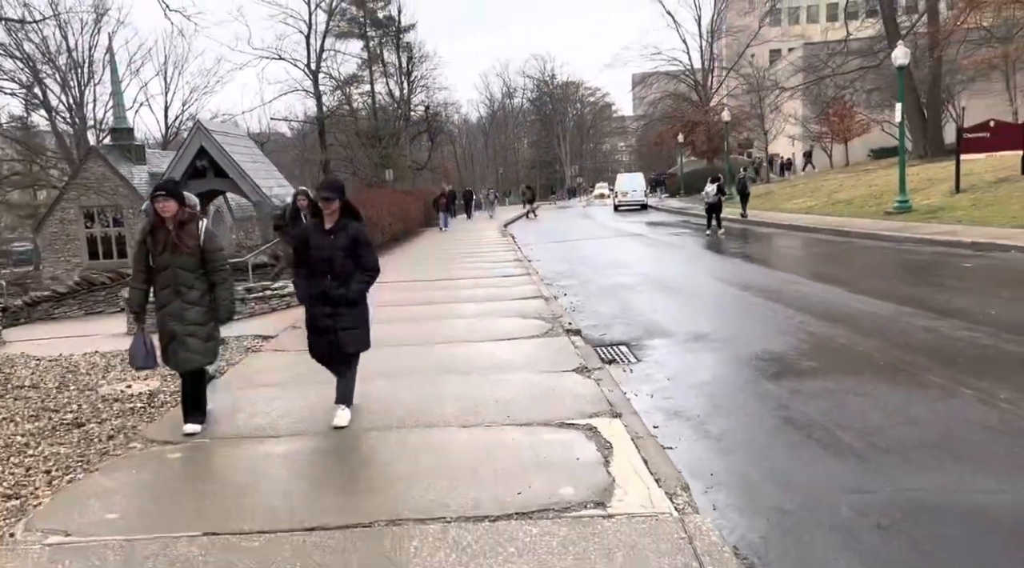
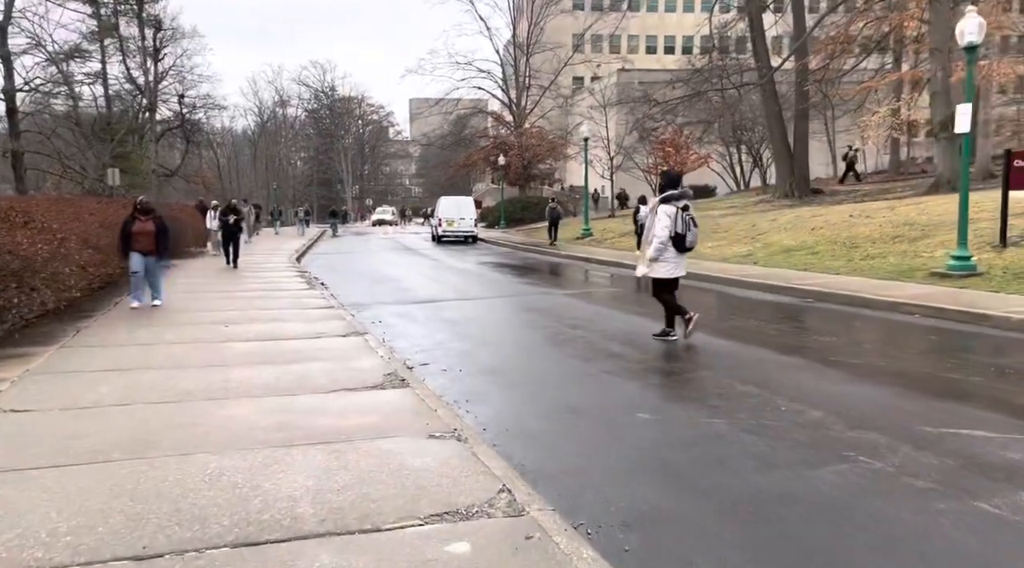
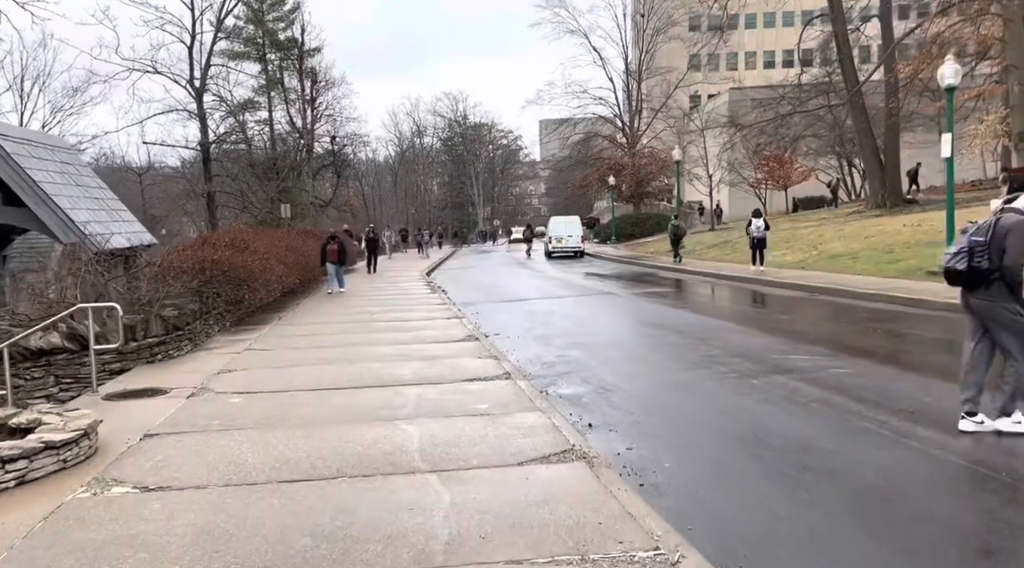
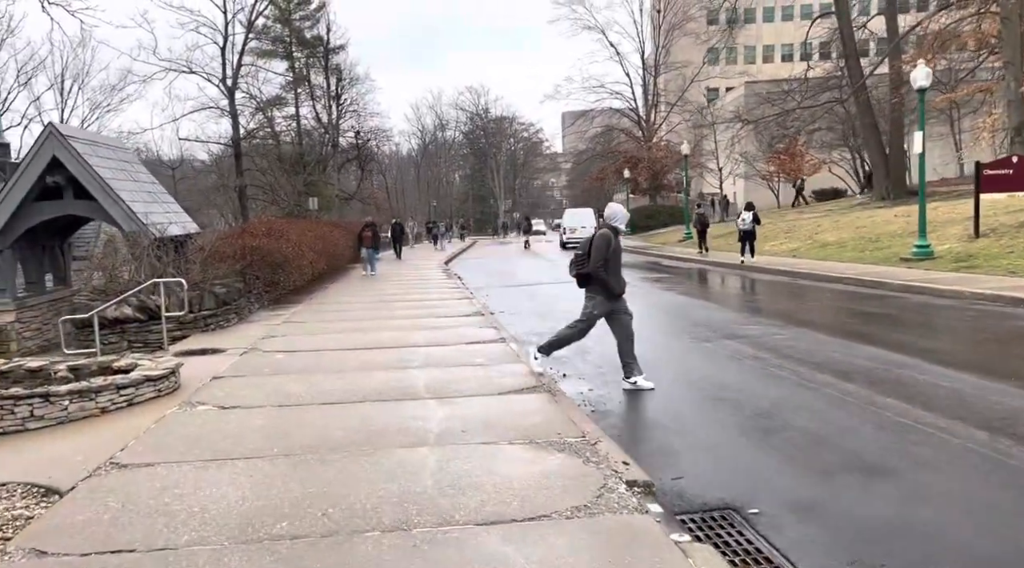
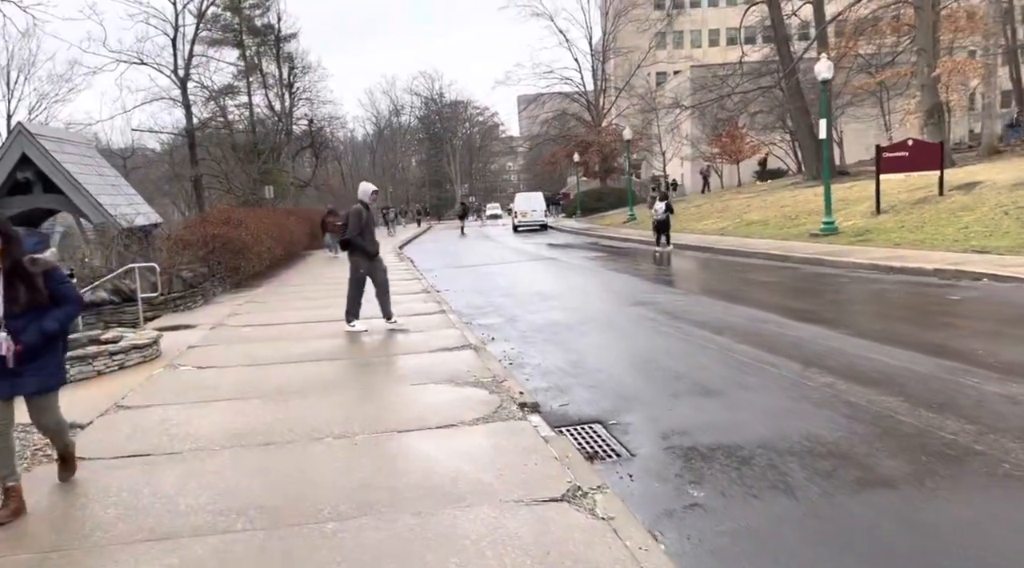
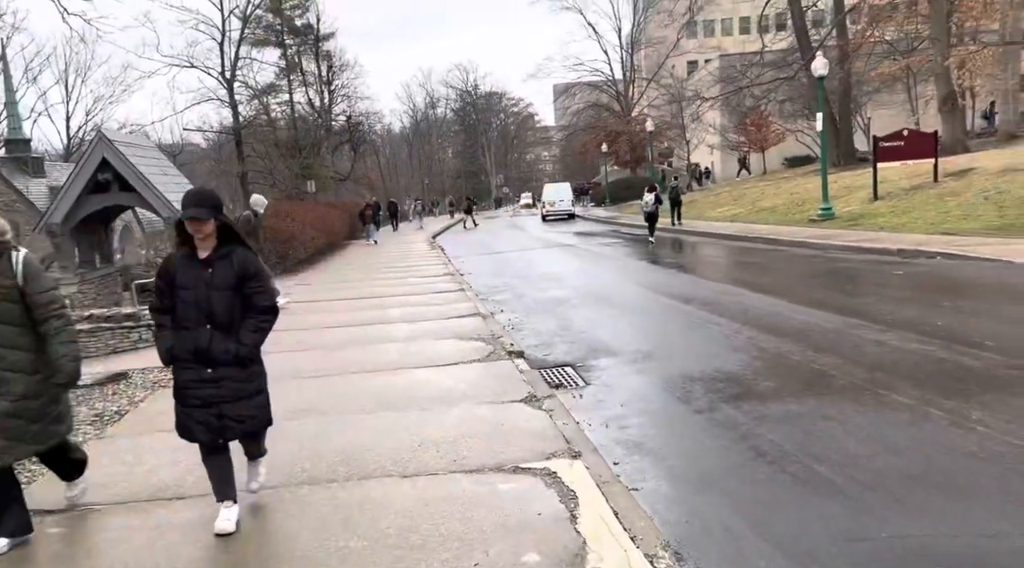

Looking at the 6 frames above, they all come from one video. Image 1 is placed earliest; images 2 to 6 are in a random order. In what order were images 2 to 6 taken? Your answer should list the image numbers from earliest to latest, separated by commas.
6, 5, 4, 3, 2
